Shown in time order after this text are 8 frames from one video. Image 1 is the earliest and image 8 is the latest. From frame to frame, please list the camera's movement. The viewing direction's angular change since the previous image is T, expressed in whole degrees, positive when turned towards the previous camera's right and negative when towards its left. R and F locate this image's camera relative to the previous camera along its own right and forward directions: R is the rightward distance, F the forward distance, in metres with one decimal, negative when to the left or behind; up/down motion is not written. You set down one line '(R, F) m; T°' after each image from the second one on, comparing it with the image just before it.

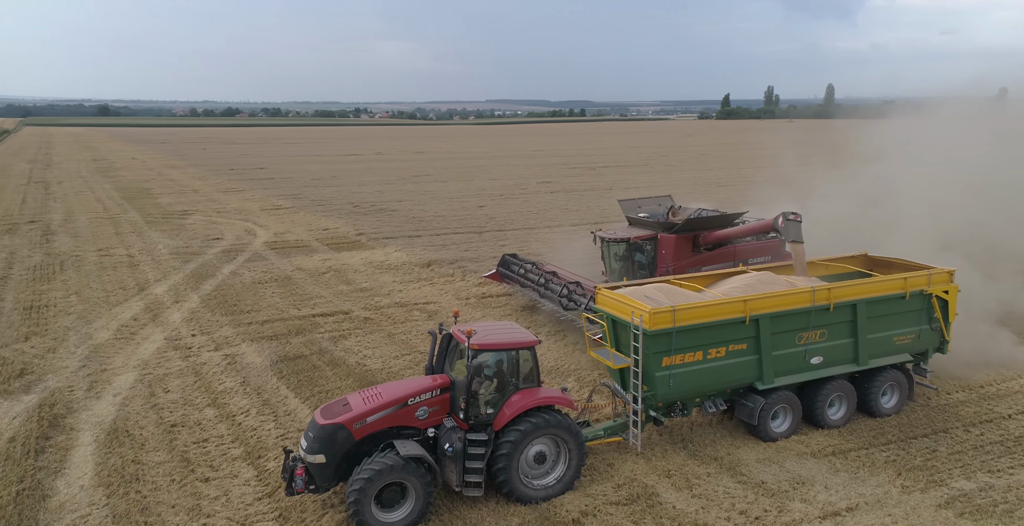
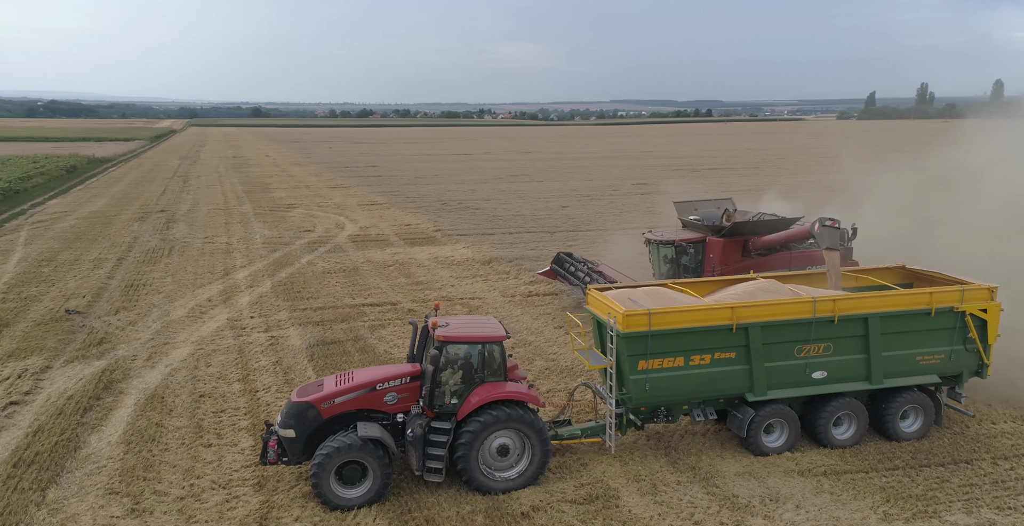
(+1.4, 0.0) m; -10°
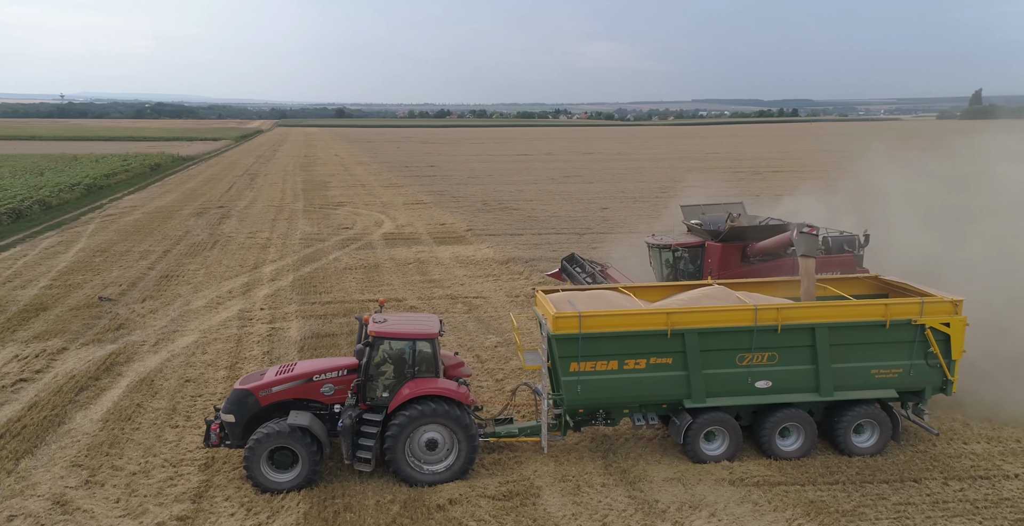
(+1.4, -0.1) m; -6°
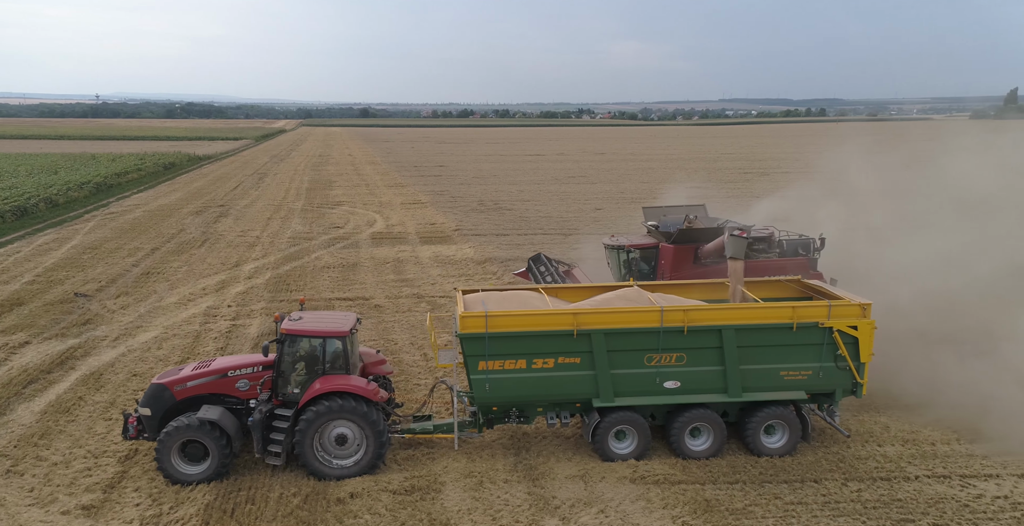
(+1.1, -0.1) m; -1°
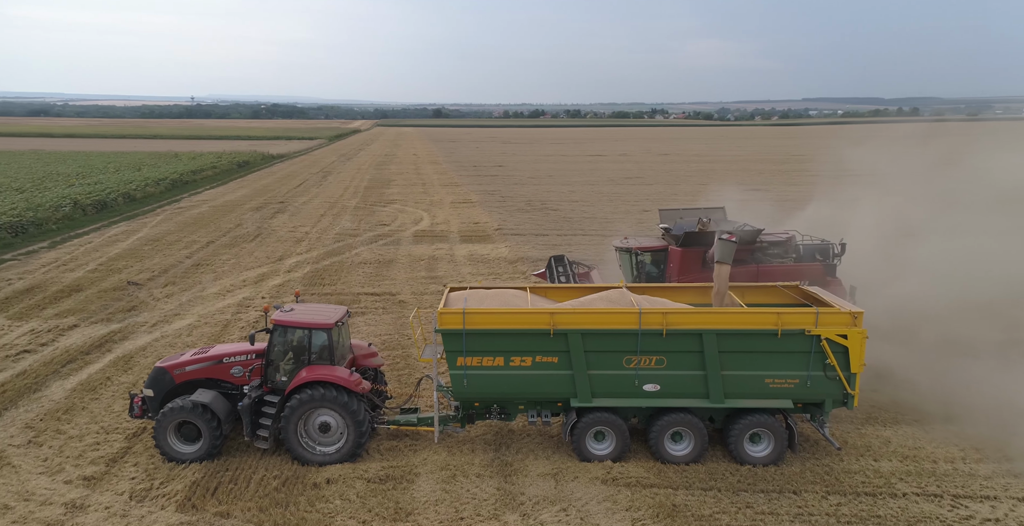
(+0.9, -0.1) m; -6°
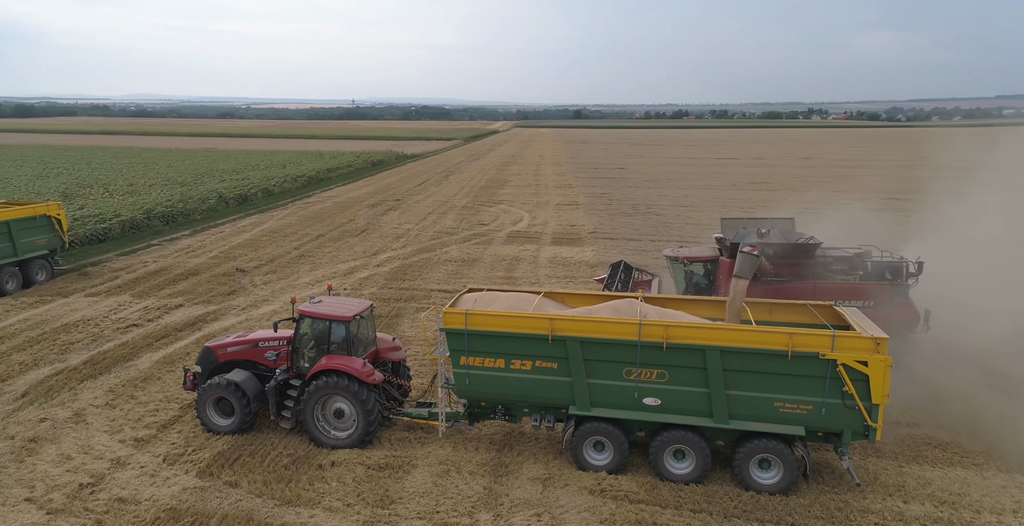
(+1.3, 0.0) m; -11°
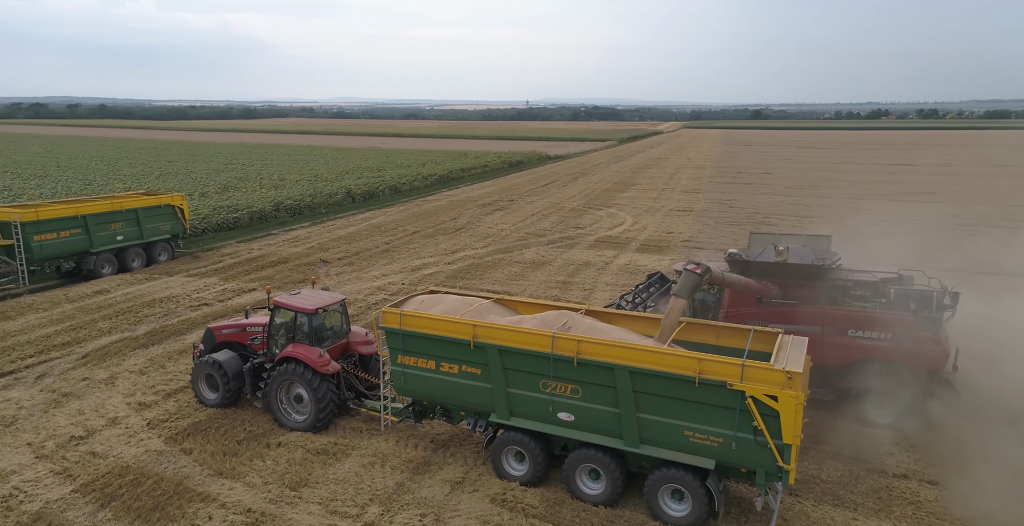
(+2.3, +0.2) m; -13°
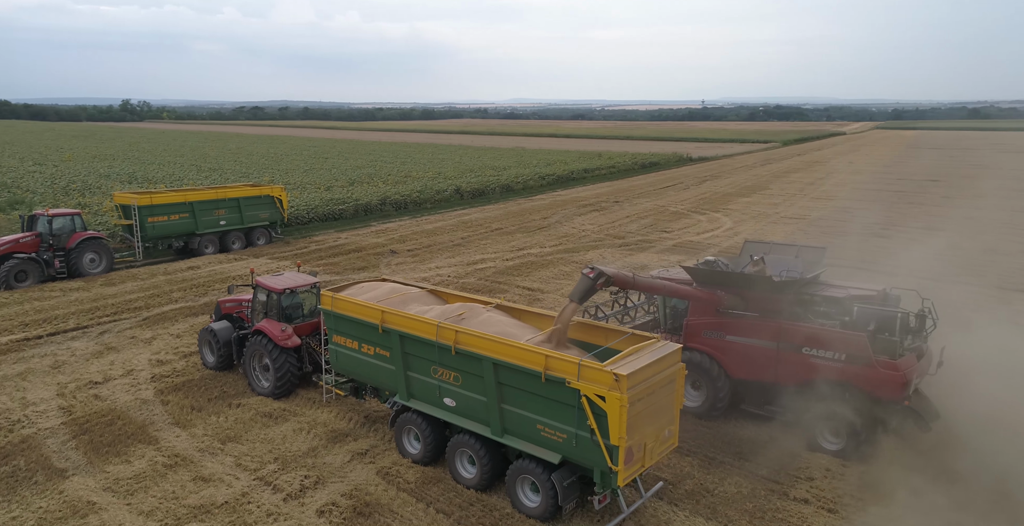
(+2.7, -0.1) m; -13°
